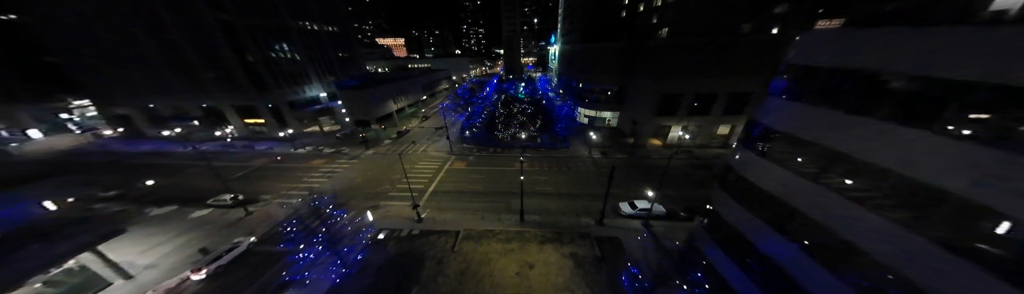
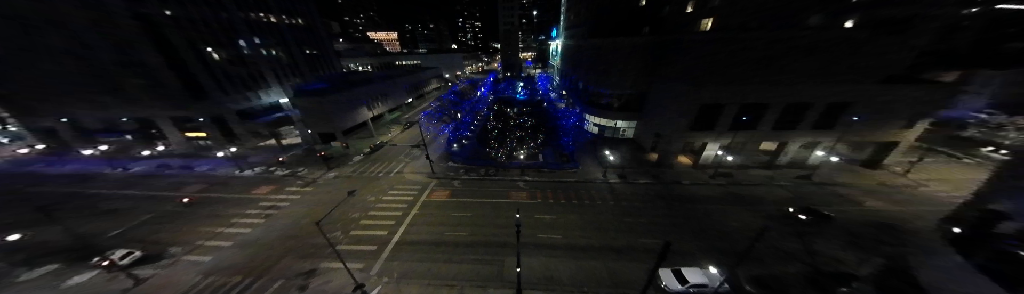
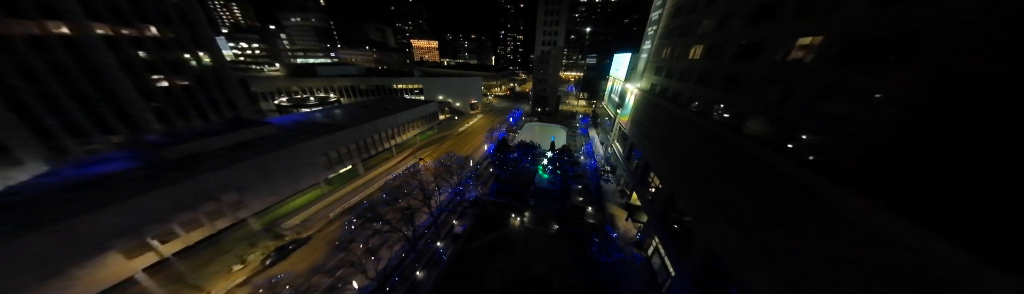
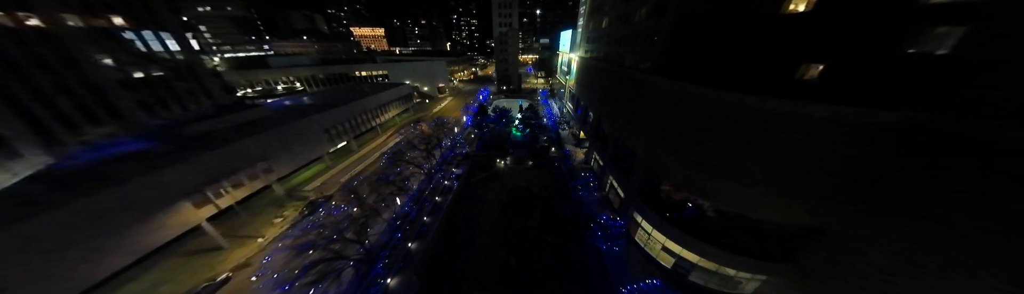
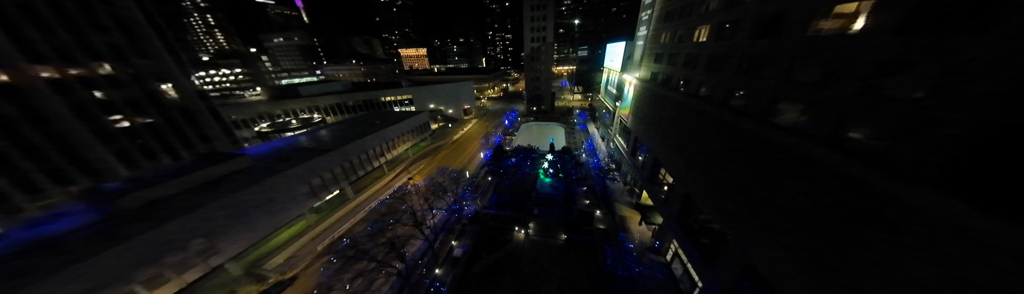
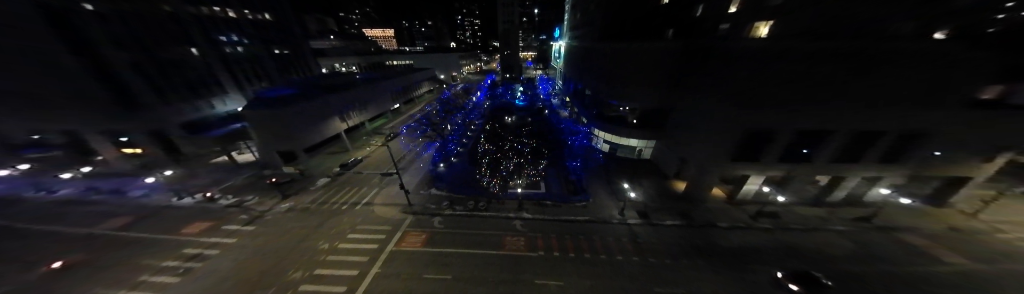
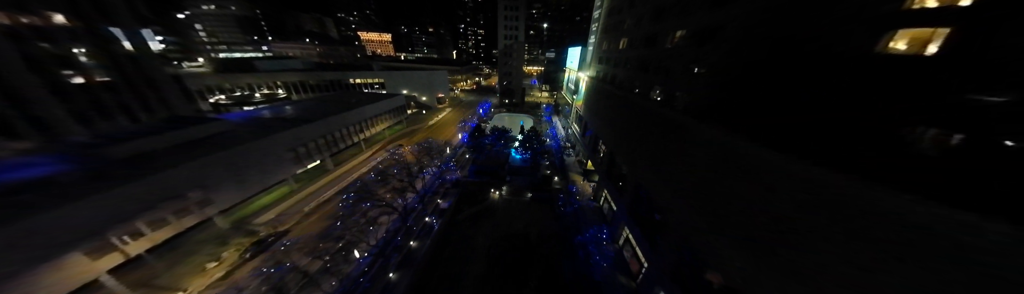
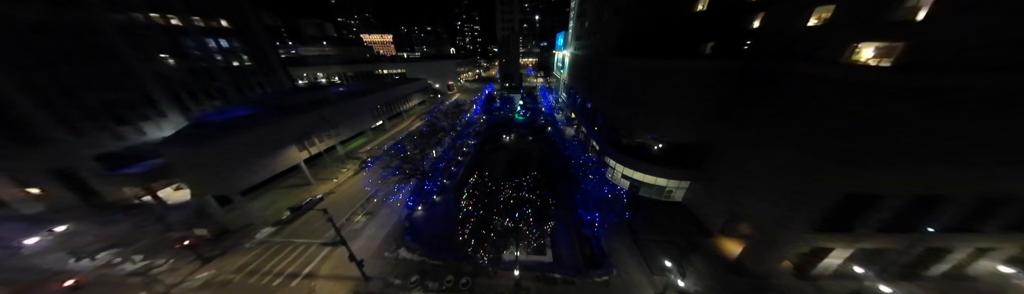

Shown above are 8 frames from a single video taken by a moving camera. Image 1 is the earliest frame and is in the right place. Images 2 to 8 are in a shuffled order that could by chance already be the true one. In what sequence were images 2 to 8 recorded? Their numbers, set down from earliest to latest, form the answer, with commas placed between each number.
2, 6, 8, 4, 7, 3, 5
